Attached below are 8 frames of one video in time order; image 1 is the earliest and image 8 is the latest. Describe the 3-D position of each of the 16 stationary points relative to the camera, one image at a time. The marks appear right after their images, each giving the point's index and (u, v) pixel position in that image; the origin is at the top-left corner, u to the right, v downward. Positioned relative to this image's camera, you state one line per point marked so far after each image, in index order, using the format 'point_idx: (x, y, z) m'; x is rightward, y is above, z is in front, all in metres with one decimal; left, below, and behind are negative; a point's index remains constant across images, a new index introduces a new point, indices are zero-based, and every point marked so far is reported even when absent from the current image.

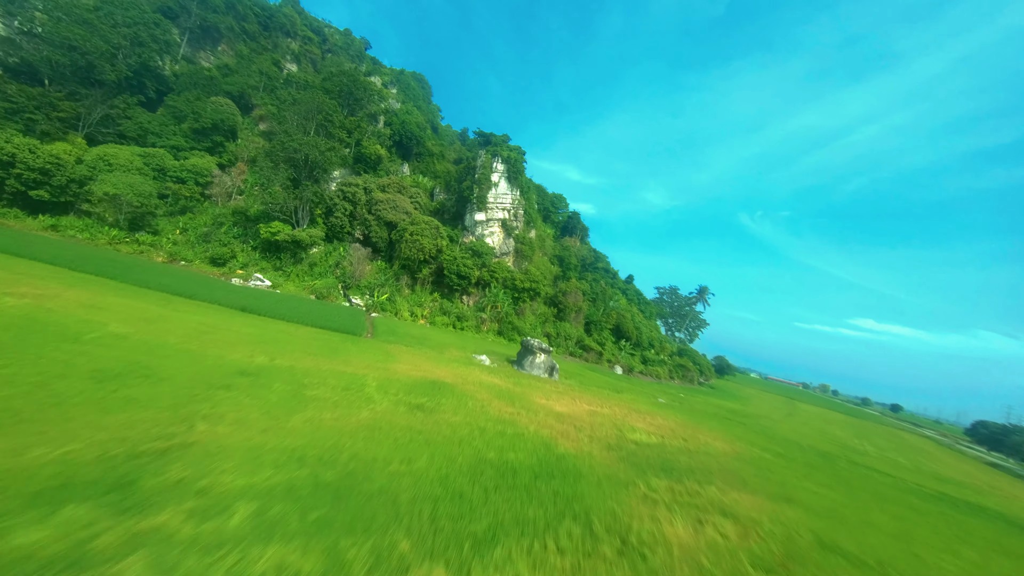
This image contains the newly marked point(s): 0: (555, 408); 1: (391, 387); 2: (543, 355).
0: (+1.4, -3.9, +11.7) m
1: (-3.1, -2.6, +9.2) m
2: (+1.6, -3.5, +18.0) m
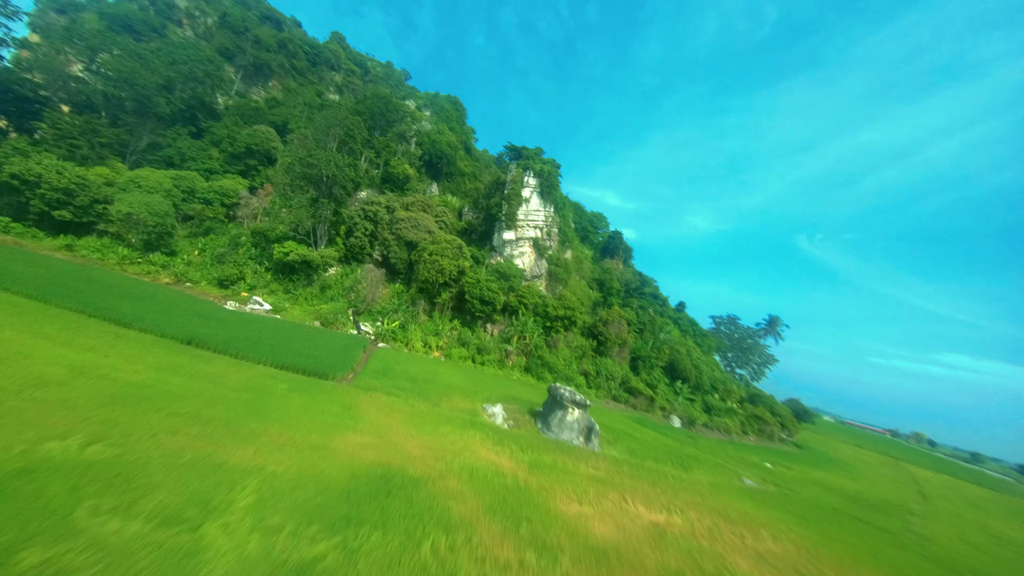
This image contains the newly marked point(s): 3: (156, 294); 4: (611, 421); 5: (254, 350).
0: (+1.6, -4.6, +6.9) m
1: (-3.2, -3.0, +4.9) m
2: (+2.4, -4.6, +13.2) m
3: (-18.2, -0.3, +18.5) m
4: (+5.1, -6.9, +18.5) m
5: (-9.4, -2.2, +13.0) m
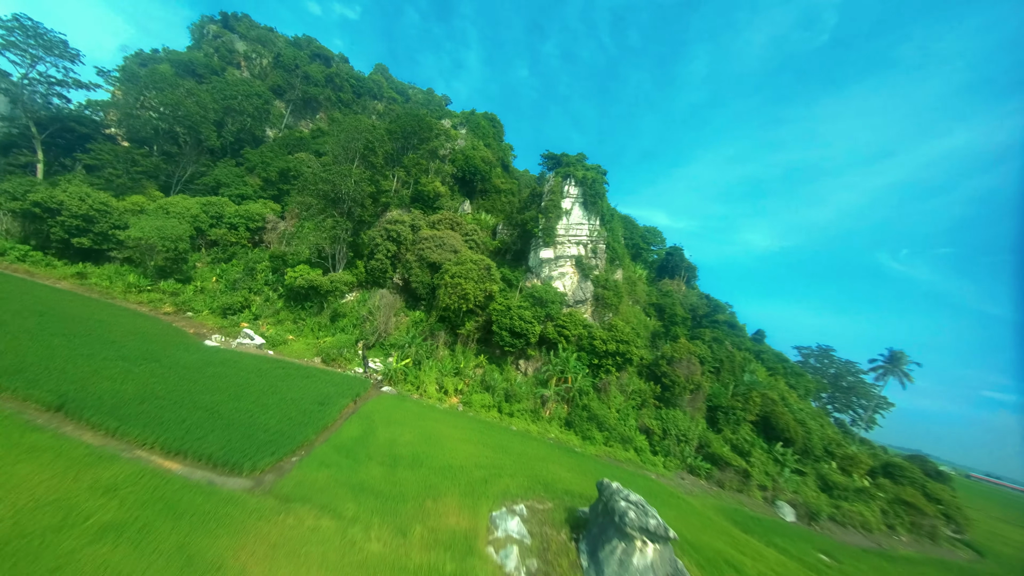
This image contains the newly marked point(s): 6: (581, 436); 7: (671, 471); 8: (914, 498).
0: (+1.3, -5.1, +1.3) m
1: (-3.7, -3.5, +0.1) m
2: (+2.9, -5.4, +7.5) m
3: (-16.9, -1.8, +15.6) m
4: (+6.3, -8.1, +12.2) m
5: (-8.9, -3.2, +8.9) m
6: (+3.6, -7.8, +18.7) m
7: (+7.8, -8.9, +17.6) m
8: (+21.0, -10.9, +18.7) m
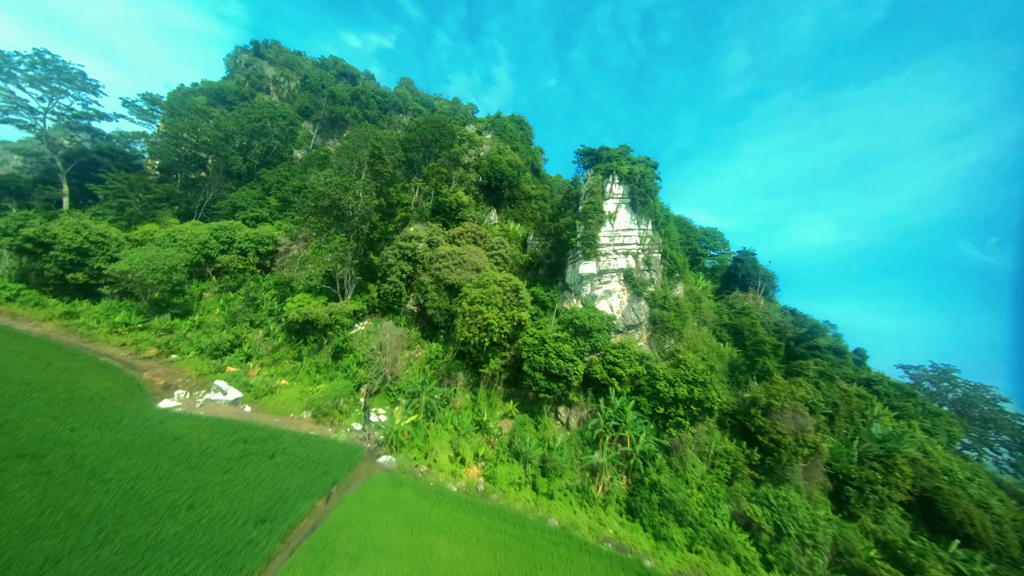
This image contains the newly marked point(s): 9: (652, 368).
0: (+0.9, -6.0, -3.9) m
1: (-4.2, -4.5, -4.6) m
2: (+3.2, -6.4, +2.1) m
3: (-15.8, -3.6, +12.3) m
4: (+7.1, -9.0, +6.4) m
5: (-8.5, -4.6, +4.7) m
6: (+5.1, -9.0, +13.1) m
7: (+9.2, -10.0, +11.6) m
8: (+22.5, -11.5, +11.3) m
9: (+7.1, -4.1, +18.3) m
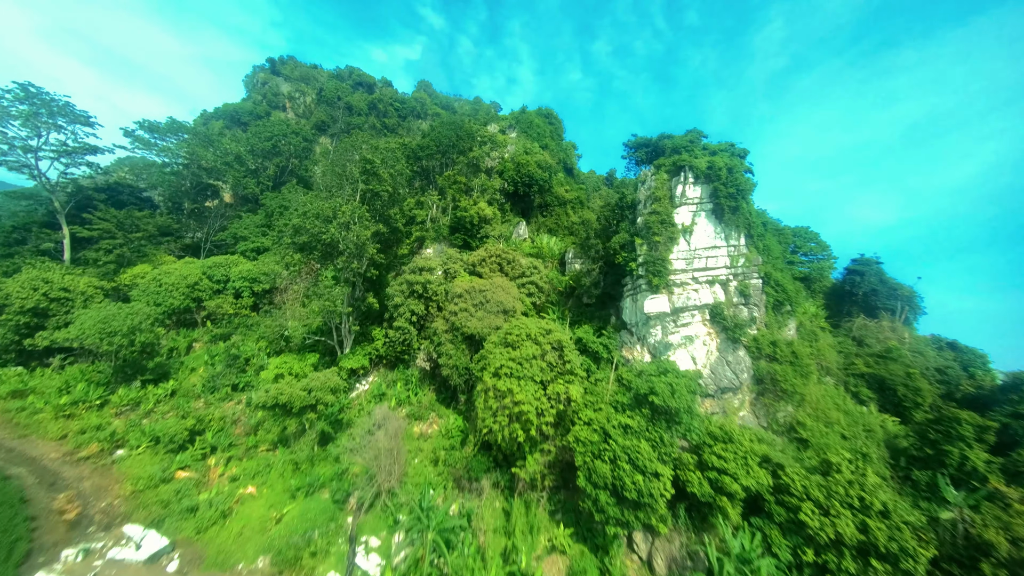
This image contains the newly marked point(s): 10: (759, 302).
0: (+0.6, -8.4, -10.0) m
1: (-4.6, -7.2, -10.2) m
2: (+3.4, -8.7, -4.3) m
3: (-14.7, -6.8, +7.6) m
4: (+7.8, -11.1, -0.4) m
5: (-8.0, -7.5, -0.6) m
6: (+6.5, -11.2, +6.5) m
7: (+10.4, -12.0, +4.6) m
8: (+23.8, -12.9, +3.1) m
9: (+8.7, -6.1, +11.5) m
10: (+11.7, -0.7, +17.0) m
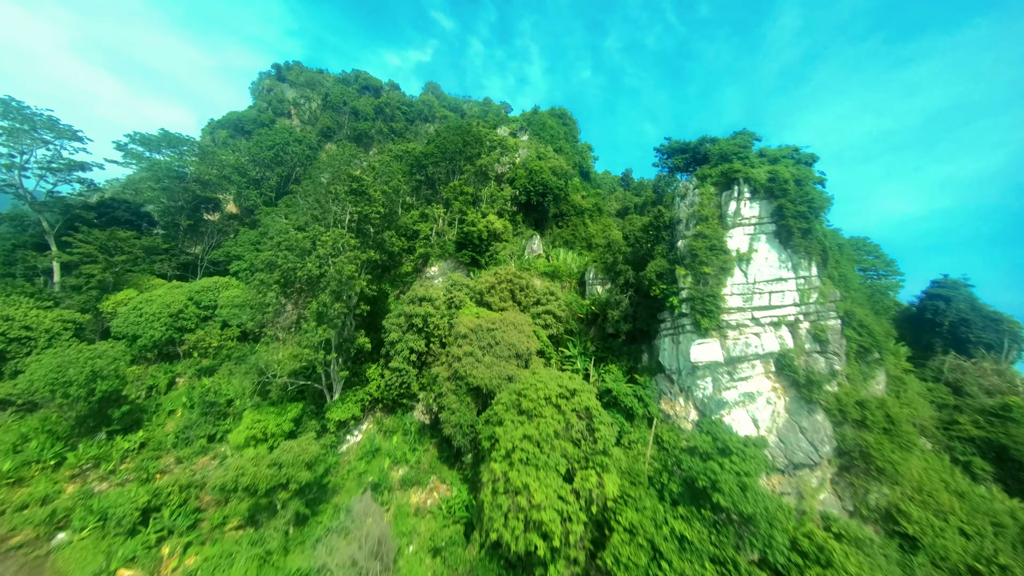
0: (+0.2, -10.2, -13.1) m
1: (-5.0, -9.0, -13.1) m
2: (+3.3, -10.5, -7.5) m
3: (-14.4, -8.7, +5.1) m
4: (+7.9, -12.8, -3.8) m
5: (-8.0, -9.4, -3.4) m
6: (+6.7, -12.9, +3.2) m
7: (+10.6, -13.6, +1.1) m
8: (+23.9, -14.4, -0.9) m
9: (+9.2, -7.8, +8.1) m
10: (+12.3, -2.3, +13.5) m
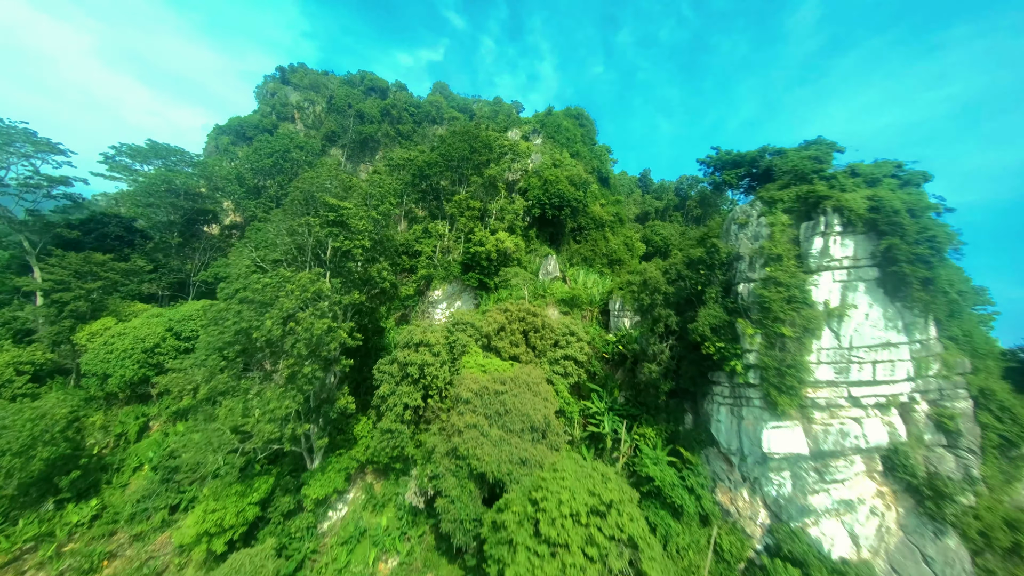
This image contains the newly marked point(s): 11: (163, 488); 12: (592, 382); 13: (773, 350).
0: (-0.2, -12.3, -16.2) m
1: (-5.5, -11.2, -16.1) m
2: (+3.0, -12.6, -10.8) m
3: (-14.2, -10.7, +2.4) m
4: (+7.7, -14.9, -7.1) m
5: (-8.2, -11.4, -6.2) m
6: (+6.8, -14.9, -0.1) m
7: (+10.6, -15.6, -2.3) m
8: (+23.8, -16.4, -4.8) m
9: (+9.4, -9.8, +4.6) m
10: (+12.7, -4.2, +9.9) m
11: (-15.2, -8.5, +15.6) m
12: (+3.5, -4.4, +16.0) m
13: (+7.8, -1.8, +10.7) m
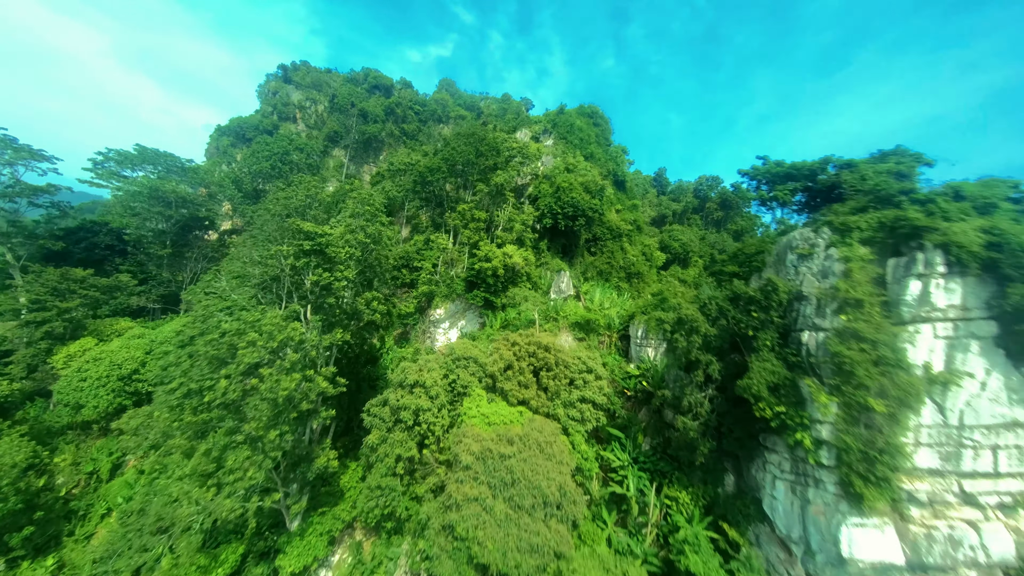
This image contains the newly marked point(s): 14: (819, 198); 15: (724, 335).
0: (-0.7, -14.0, -18.3) m
1: (-5.9, -12.8, -18.0) m
2: (+2.7, -14.1, -12.9) m
3: (-14.2, -12.1, +0.7) m
4: (+7.5, -16.4, -9.3) m
5: (-8.4, -12.9, -8.1) m
6: (+6.7, -16.3, -2.3) m
7: (+10.5, -17.2, -4.6) m
8: (+23.6, -18.0, -7.4) m
9: (+9.4, -11.2, +2.3) m
10: (+12.9, -5.6, +7.5) m
11: (-14.9, -9.7, +13.8) m
12: (+3.9, -5.7, +13.7) m
13: (+8.0, -3.2, +8.3) m
14: (+10.1, +3.1, +11.9) m
15: (+7.2, -1.2, +13.0) m
